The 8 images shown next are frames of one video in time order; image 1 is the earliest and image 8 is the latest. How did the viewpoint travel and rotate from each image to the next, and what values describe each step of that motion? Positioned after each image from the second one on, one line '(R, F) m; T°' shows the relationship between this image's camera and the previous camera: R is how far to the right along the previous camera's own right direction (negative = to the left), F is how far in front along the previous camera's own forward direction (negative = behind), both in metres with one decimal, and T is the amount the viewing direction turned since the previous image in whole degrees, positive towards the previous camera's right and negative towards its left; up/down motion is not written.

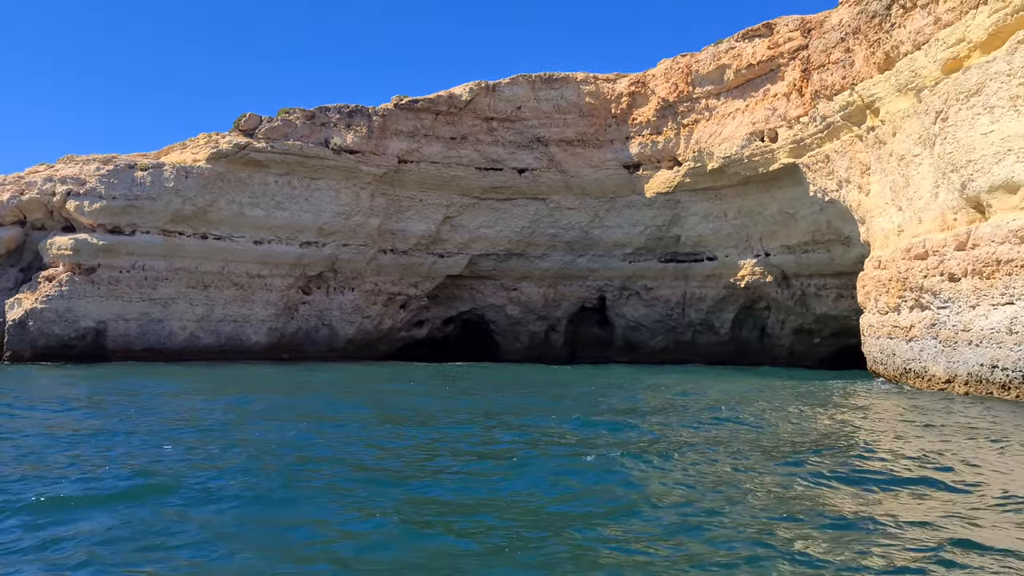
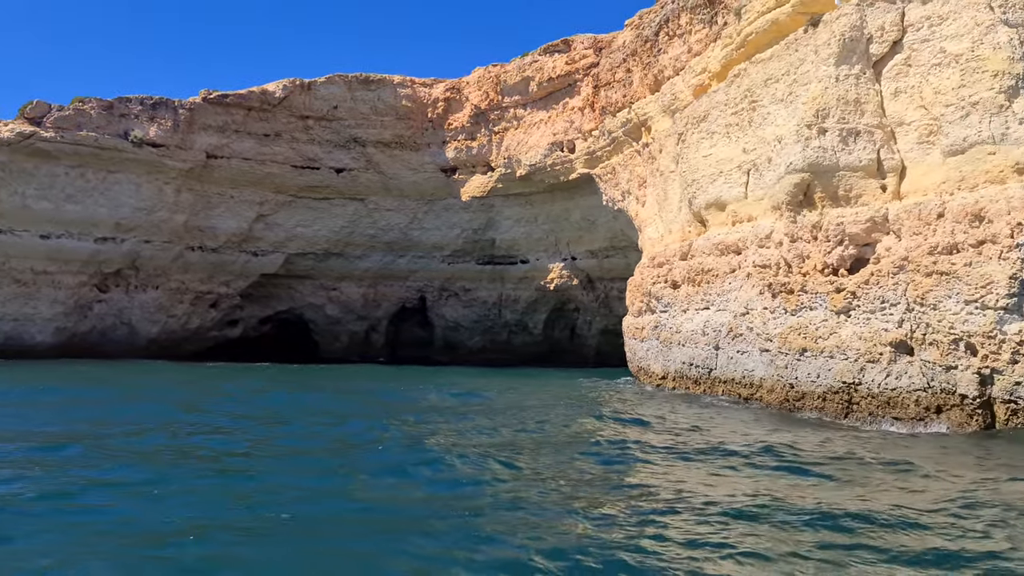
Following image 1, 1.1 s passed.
(+1.3, -0.6) m; +10°
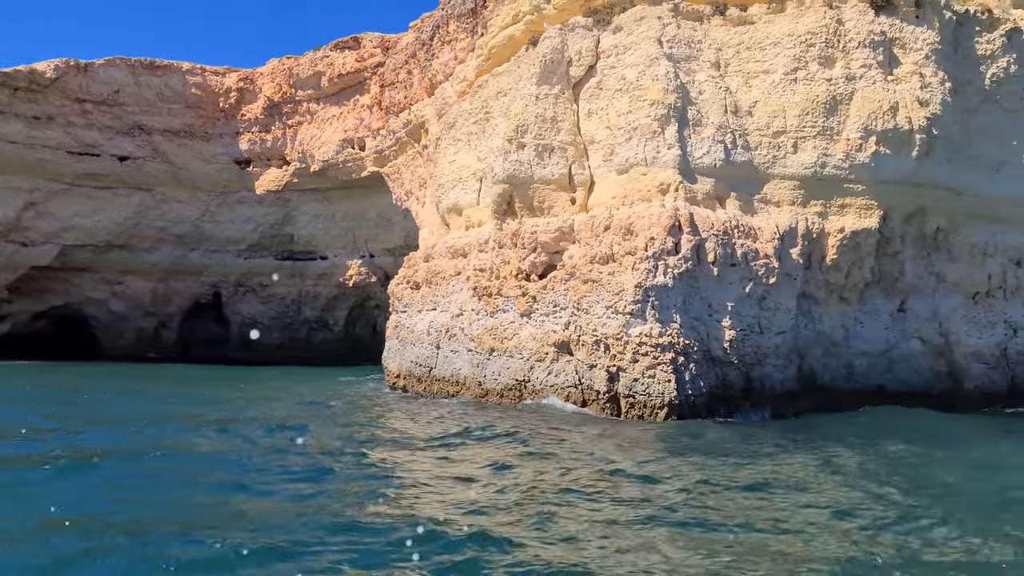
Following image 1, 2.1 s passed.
(+1.3, -0.4) m; +11°
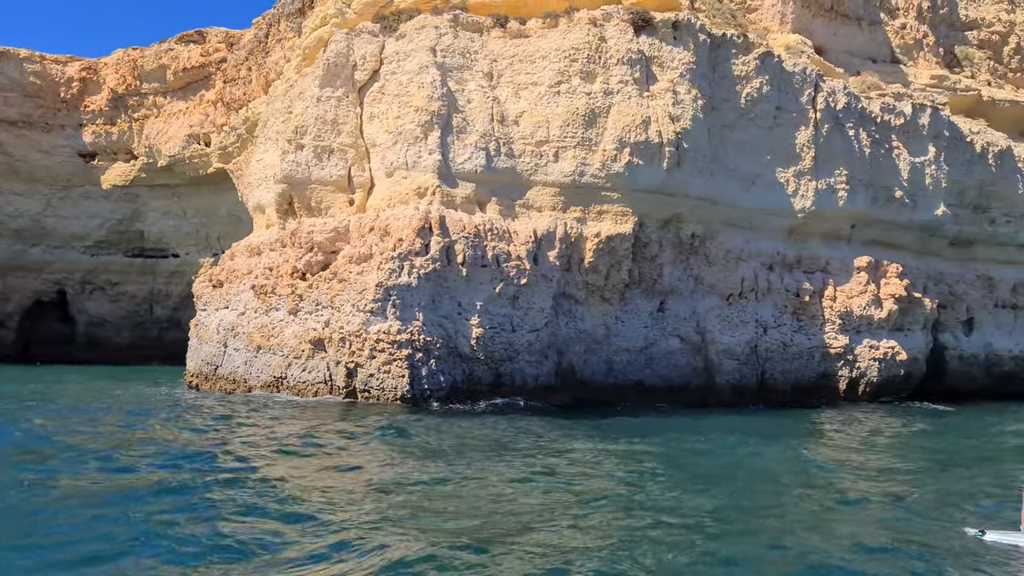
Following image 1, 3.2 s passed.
(+1.3, -0.4) m; +7°
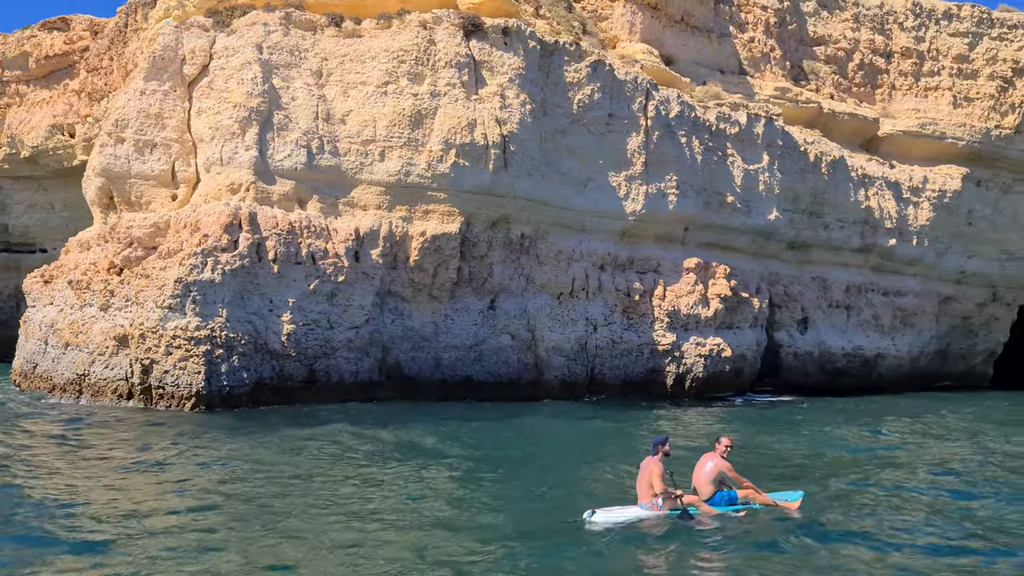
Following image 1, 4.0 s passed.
(+1.0, -0.2) m; +6°
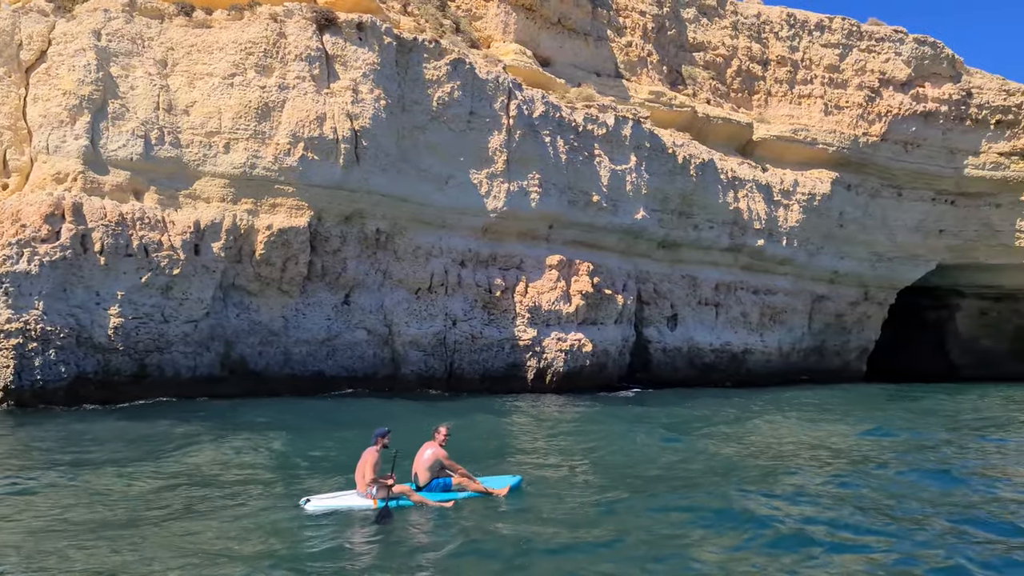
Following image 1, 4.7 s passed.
(+0.8, -0.1) m; +5°
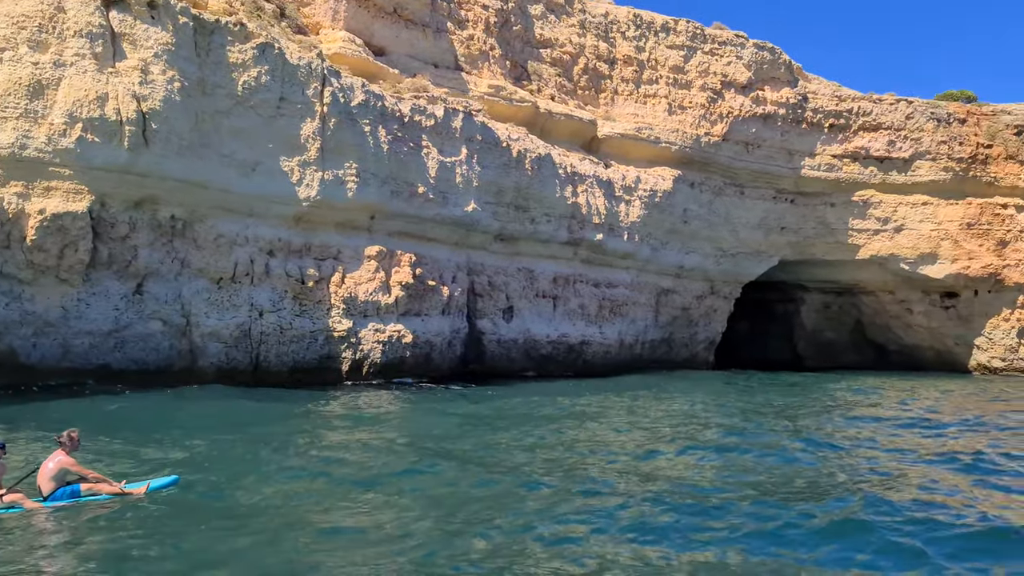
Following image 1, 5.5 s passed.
(+1.1, 0.0) m; +7°
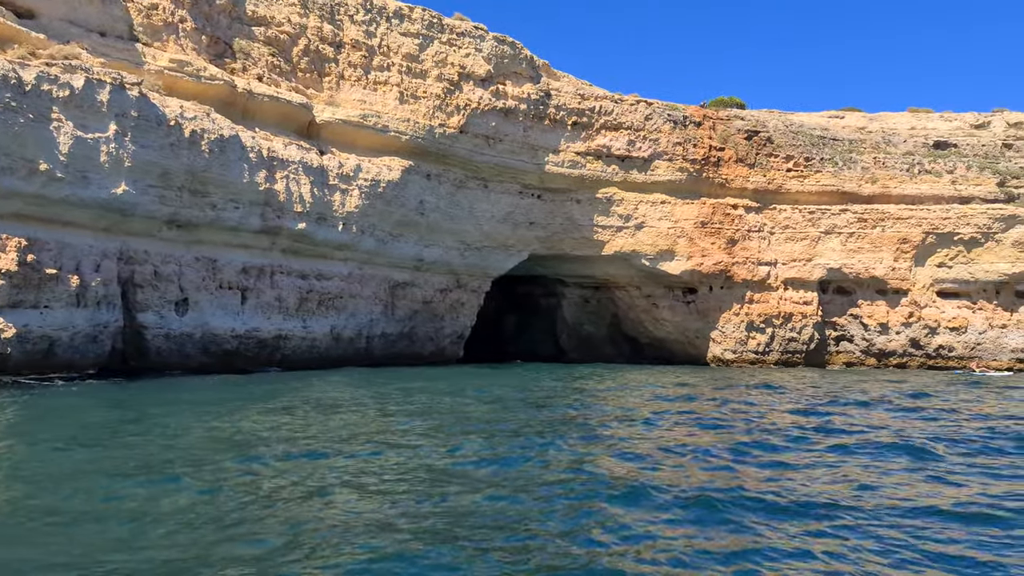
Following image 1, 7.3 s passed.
(+2.8, +0.3) m; +11°
